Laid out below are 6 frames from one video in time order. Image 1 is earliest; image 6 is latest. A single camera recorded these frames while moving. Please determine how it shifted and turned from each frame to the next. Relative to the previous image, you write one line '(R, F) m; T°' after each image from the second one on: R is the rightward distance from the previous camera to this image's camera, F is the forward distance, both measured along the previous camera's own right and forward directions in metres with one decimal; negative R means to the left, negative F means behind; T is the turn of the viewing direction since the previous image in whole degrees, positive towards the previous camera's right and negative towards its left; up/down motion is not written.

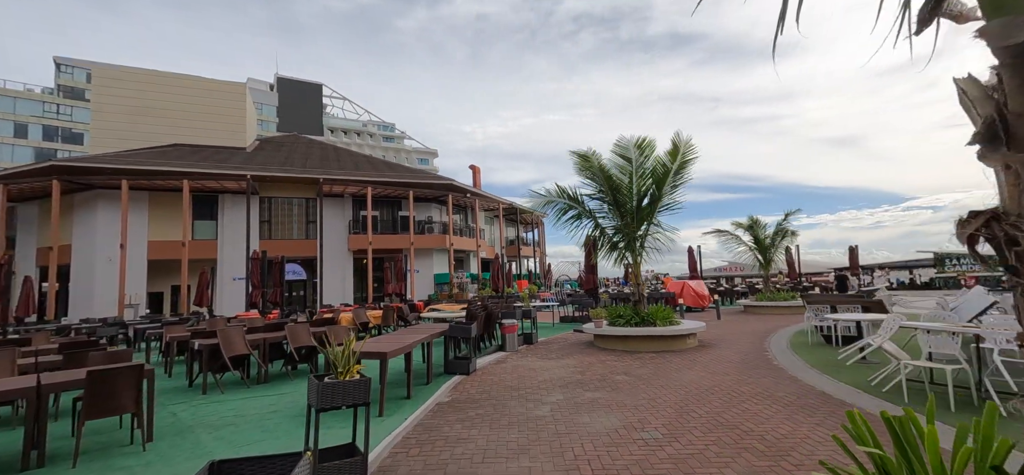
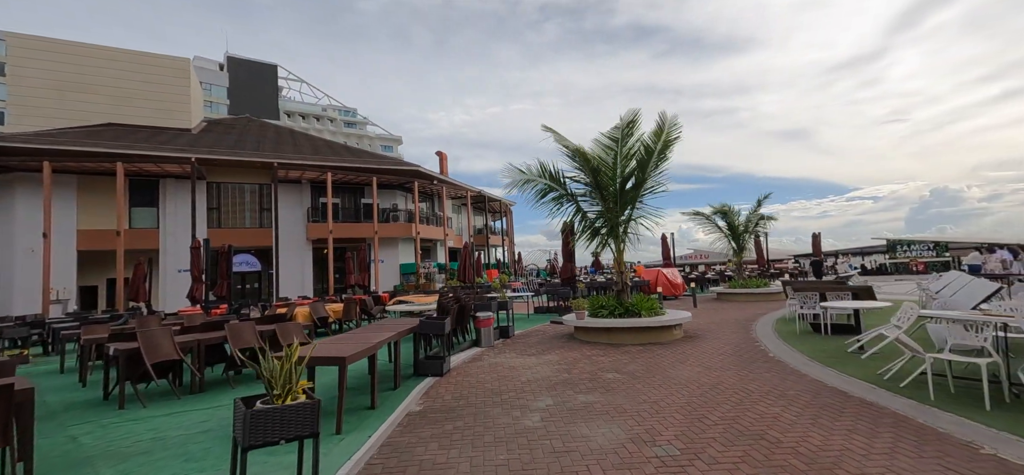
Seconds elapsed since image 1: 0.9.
(-0.2, +0.8) m; +5°
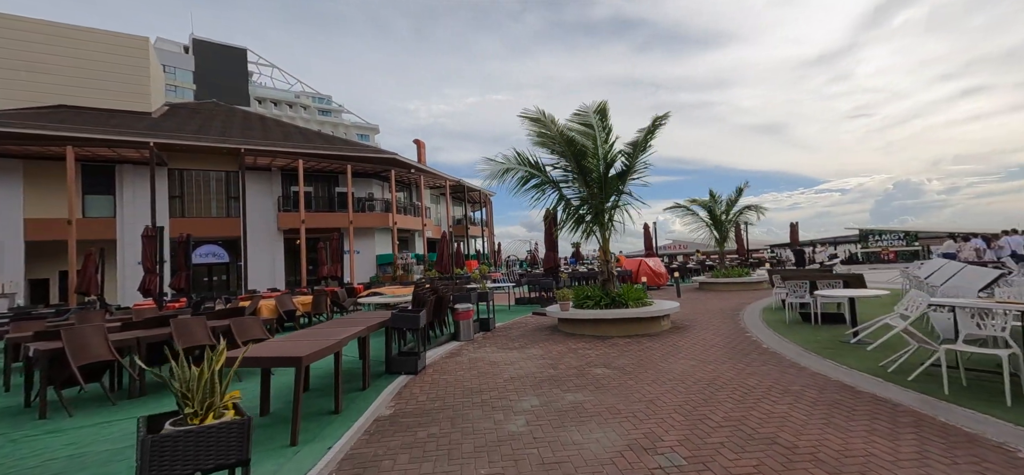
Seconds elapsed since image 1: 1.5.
(0.0, +0.5) m; +3°
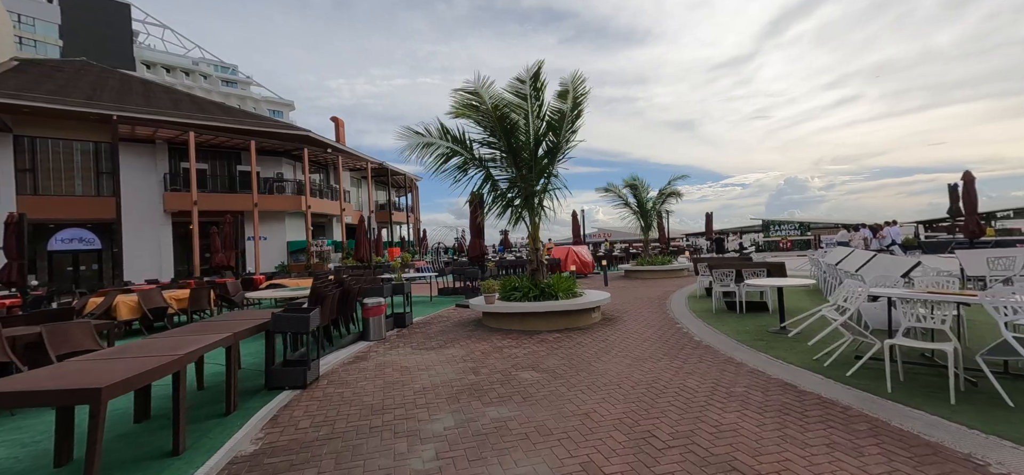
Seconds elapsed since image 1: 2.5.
(+0.2, +0.9) m; +10°
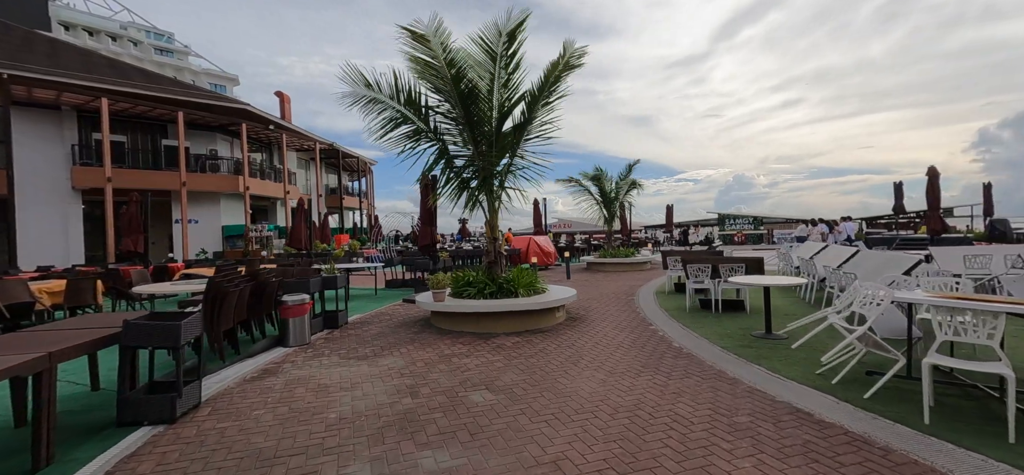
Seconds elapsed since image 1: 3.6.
(+0.1, +1.1) m; +6°
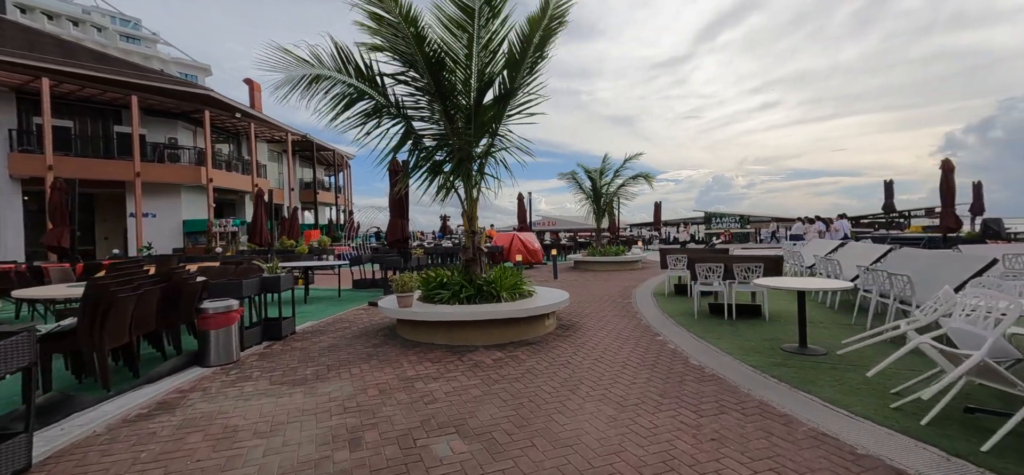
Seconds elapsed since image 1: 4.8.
(0.0, +1.1) m; +2°
